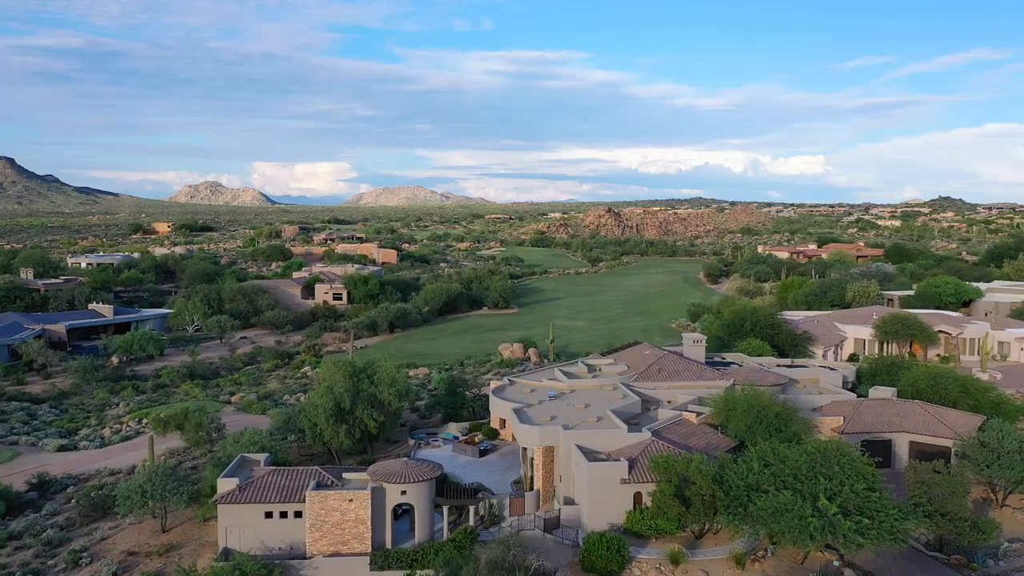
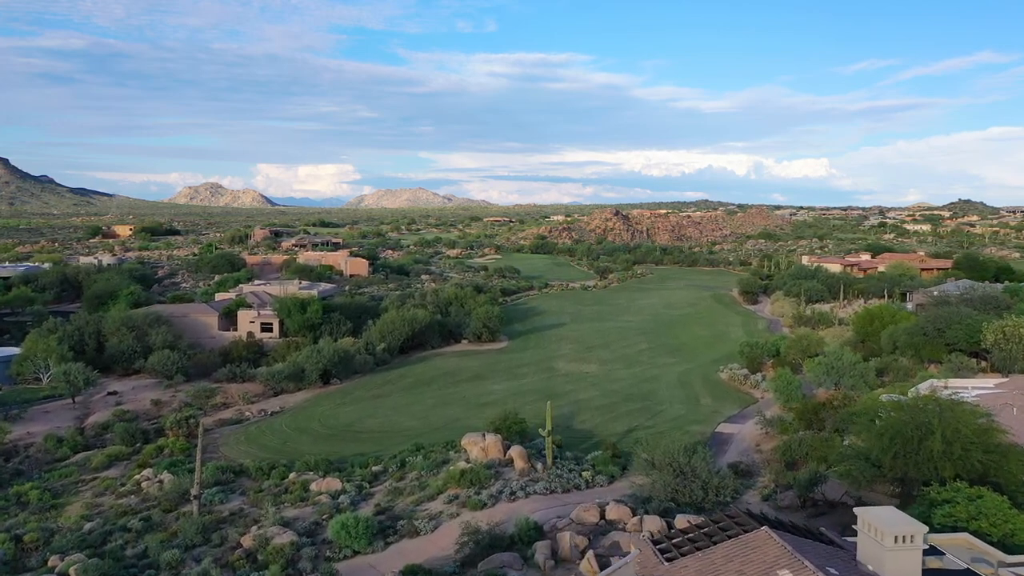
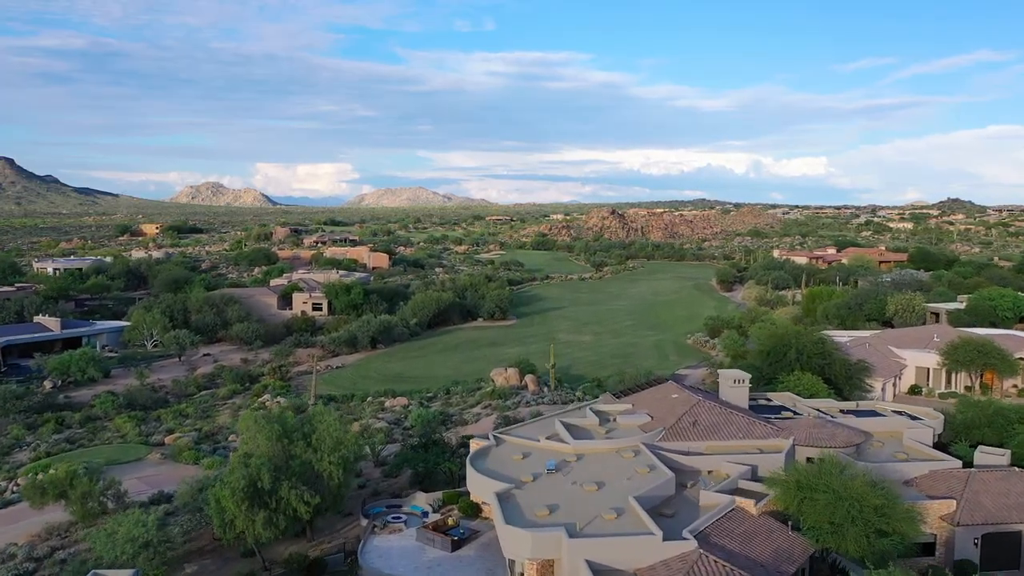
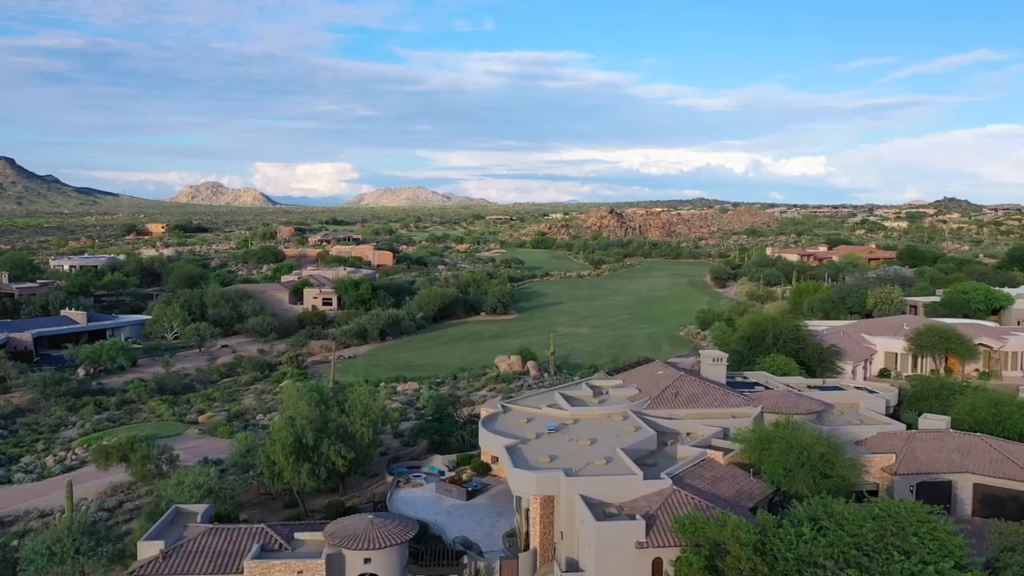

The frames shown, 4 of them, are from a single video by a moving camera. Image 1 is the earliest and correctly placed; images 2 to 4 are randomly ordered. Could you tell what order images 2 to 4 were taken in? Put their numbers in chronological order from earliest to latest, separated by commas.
4, 3, 2
